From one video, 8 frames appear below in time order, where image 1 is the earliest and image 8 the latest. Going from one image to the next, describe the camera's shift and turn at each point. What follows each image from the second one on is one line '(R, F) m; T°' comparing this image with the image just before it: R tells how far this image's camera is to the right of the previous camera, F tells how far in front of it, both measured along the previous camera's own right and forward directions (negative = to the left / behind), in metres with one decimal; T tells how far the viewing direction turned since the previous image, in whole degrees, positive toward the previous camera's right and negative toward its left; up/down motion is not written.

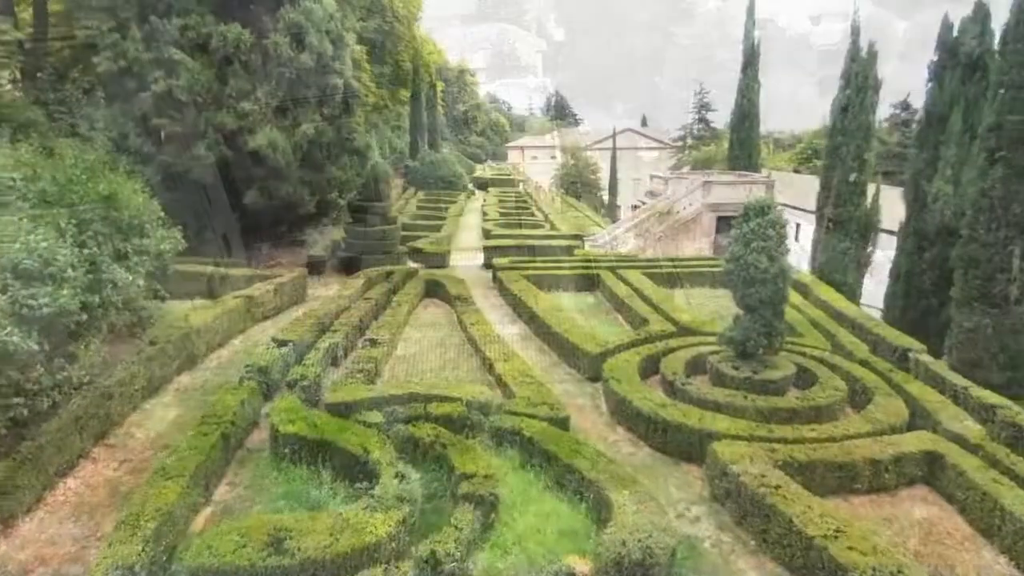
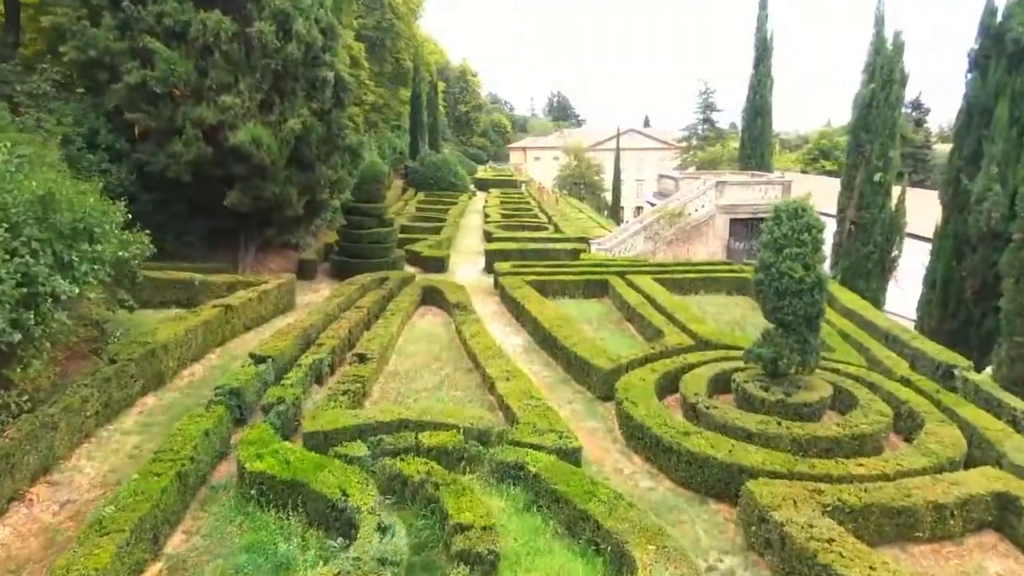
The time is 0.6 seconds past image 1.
(0.0, +1.1) m; 0°
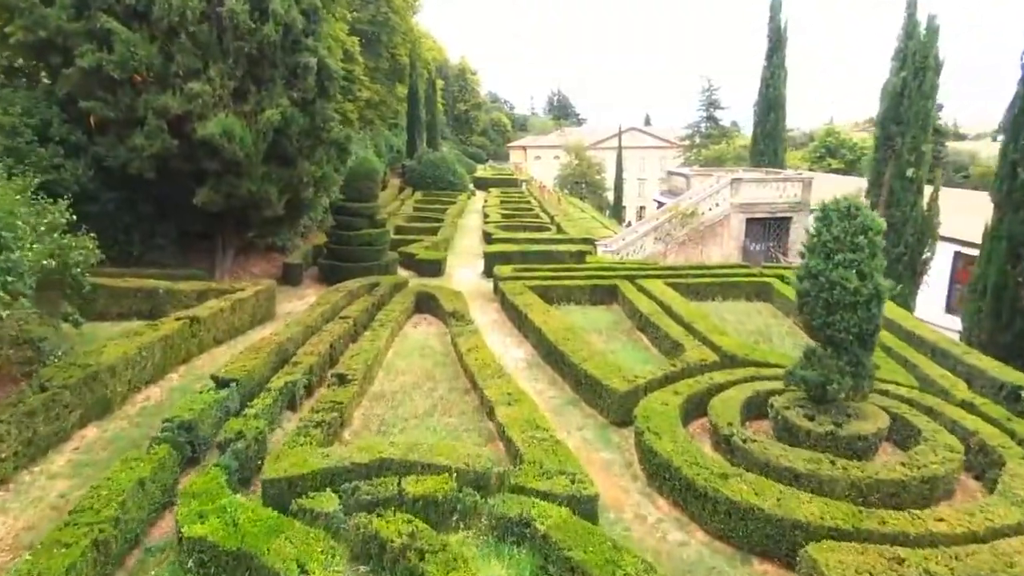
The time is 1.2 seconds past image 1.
(0.0, +1.4) m; 0°
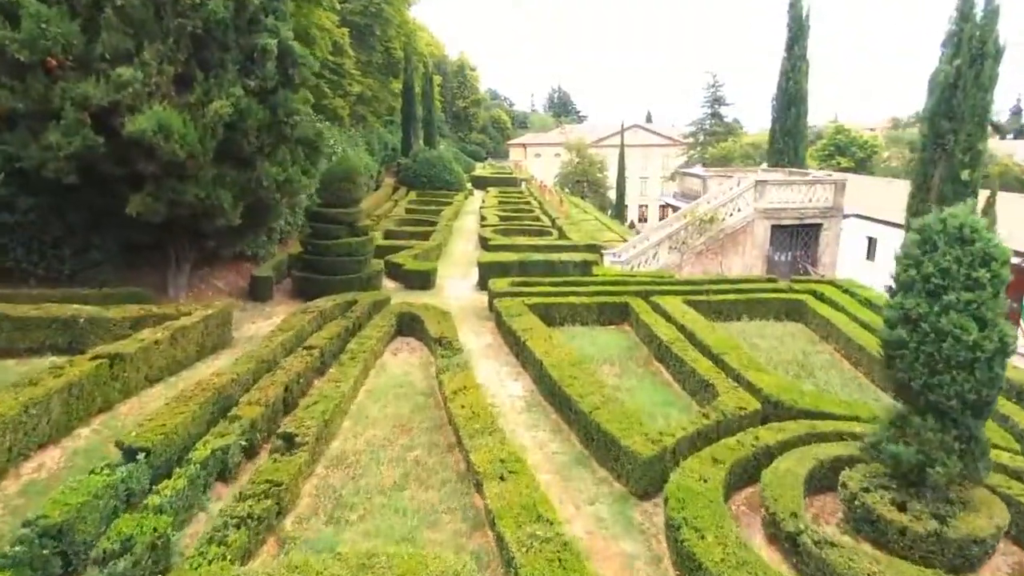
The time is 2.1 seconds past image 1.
(+0.1, +2.1) m; 0°
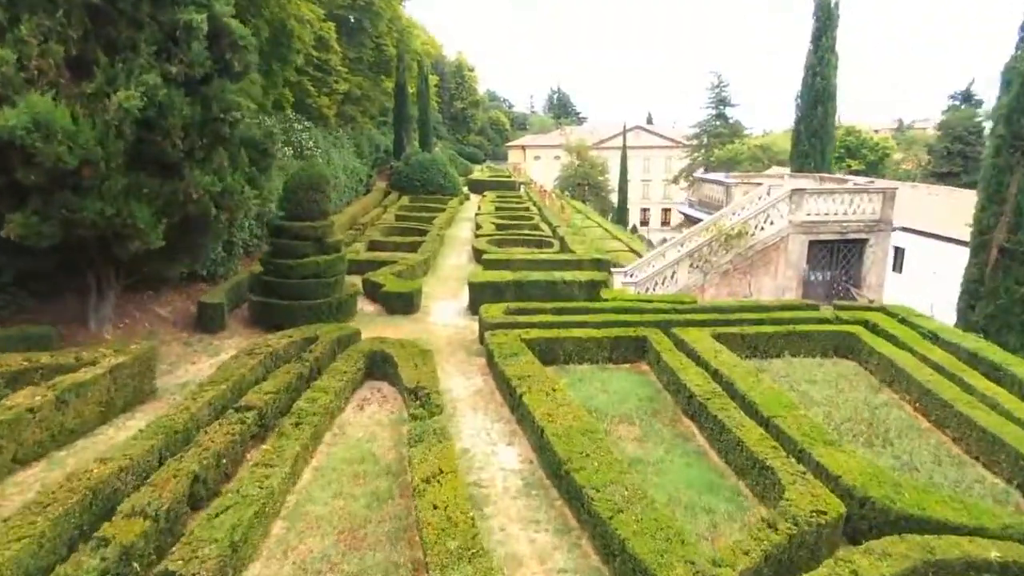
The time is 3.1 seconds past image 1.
(+0.1, +2.5) m; 0°
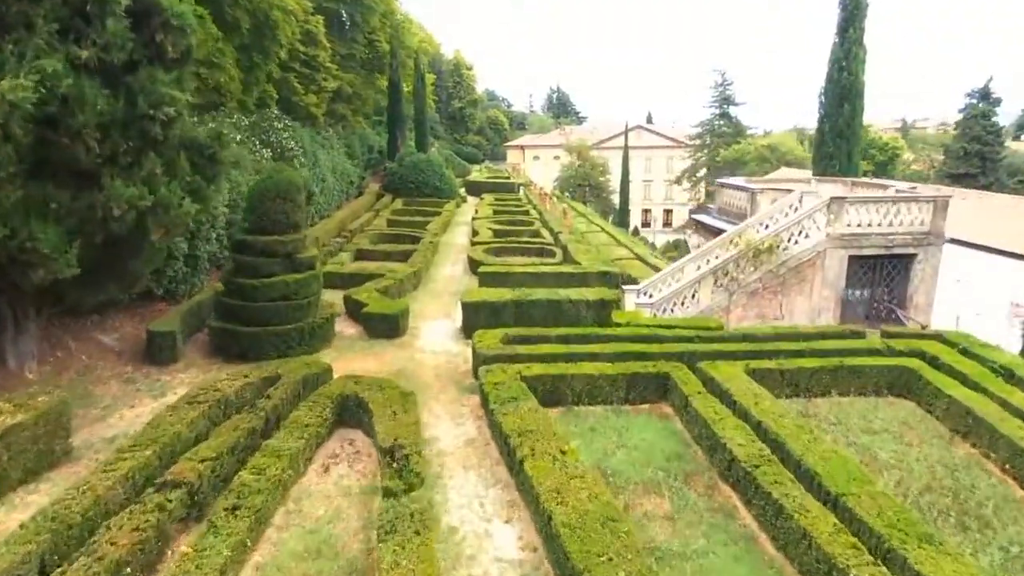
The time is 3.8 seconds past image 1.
(0.0, +1.9) m; 0°
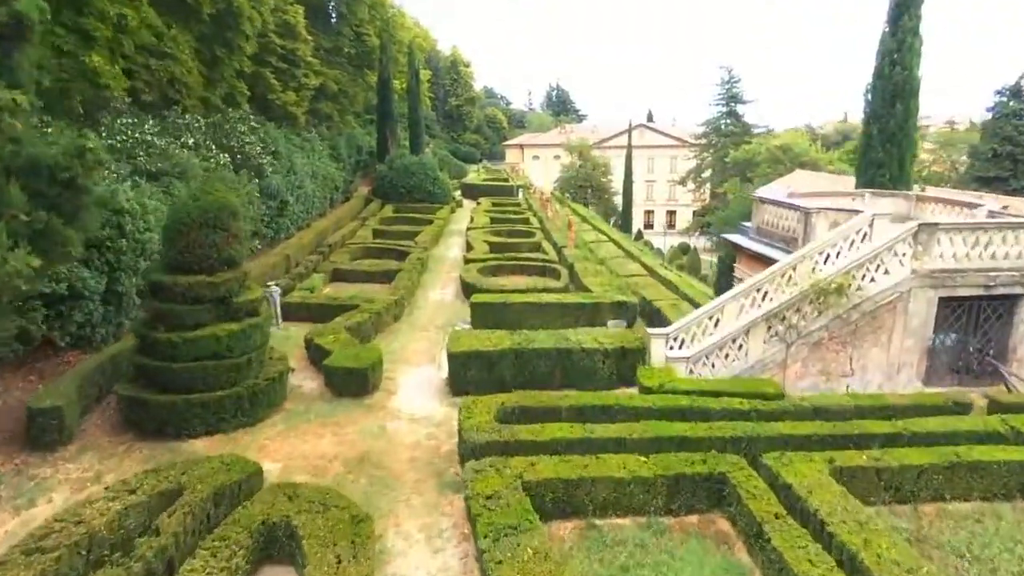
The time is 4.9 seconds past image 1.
(0.0, +2.9) m; 0°
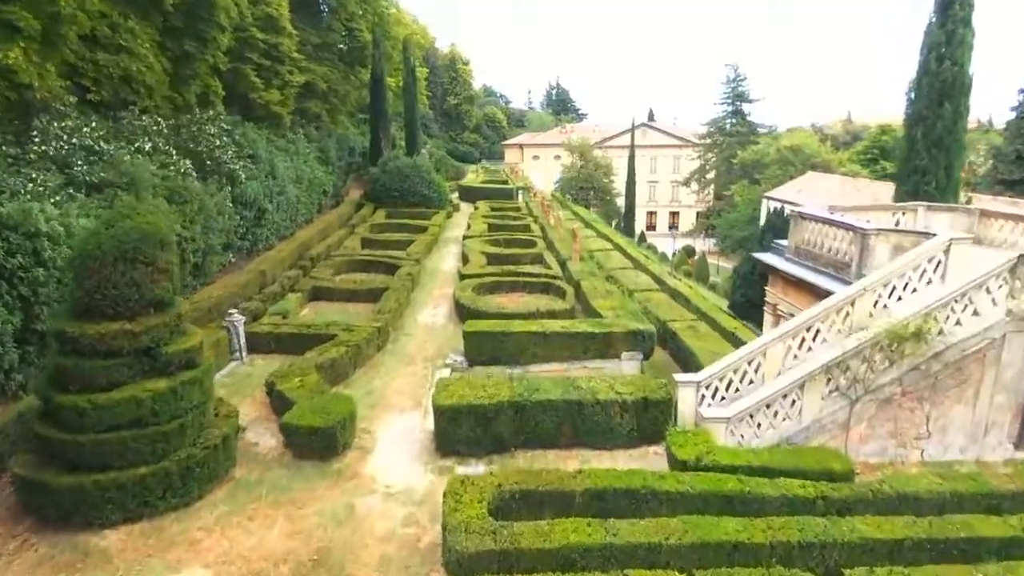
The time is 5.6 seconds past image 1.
(0.0, +2.0) m; 0°
